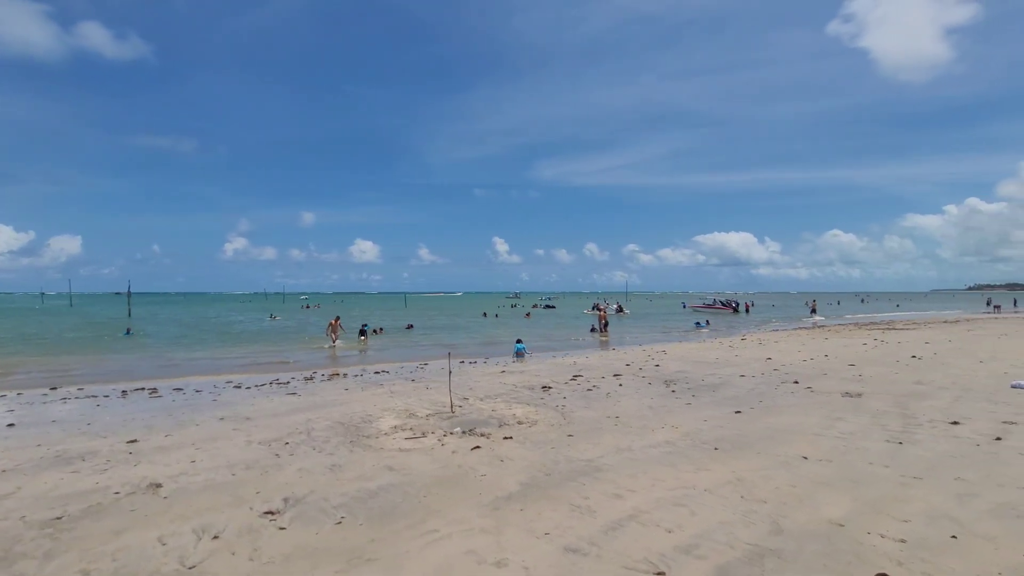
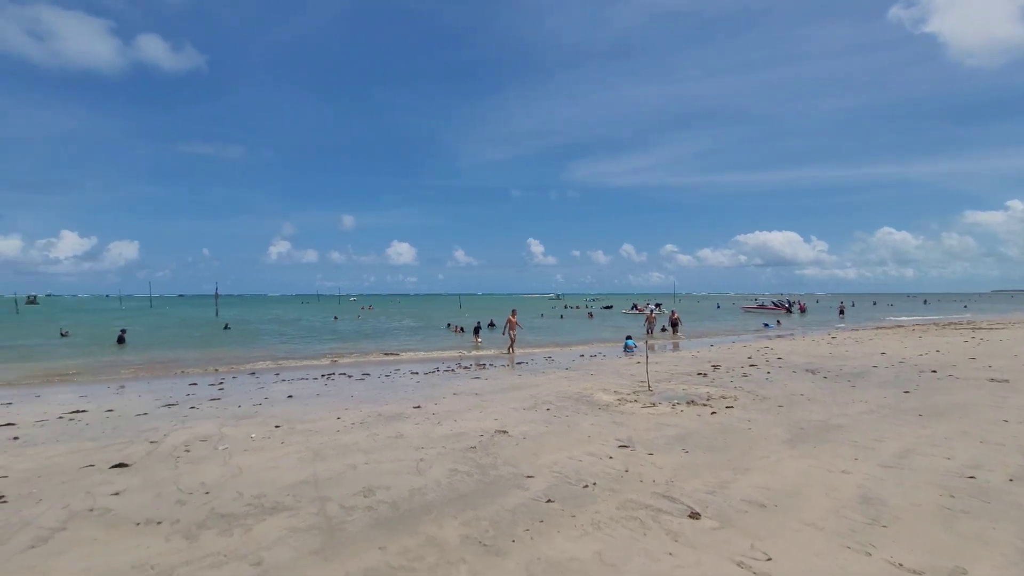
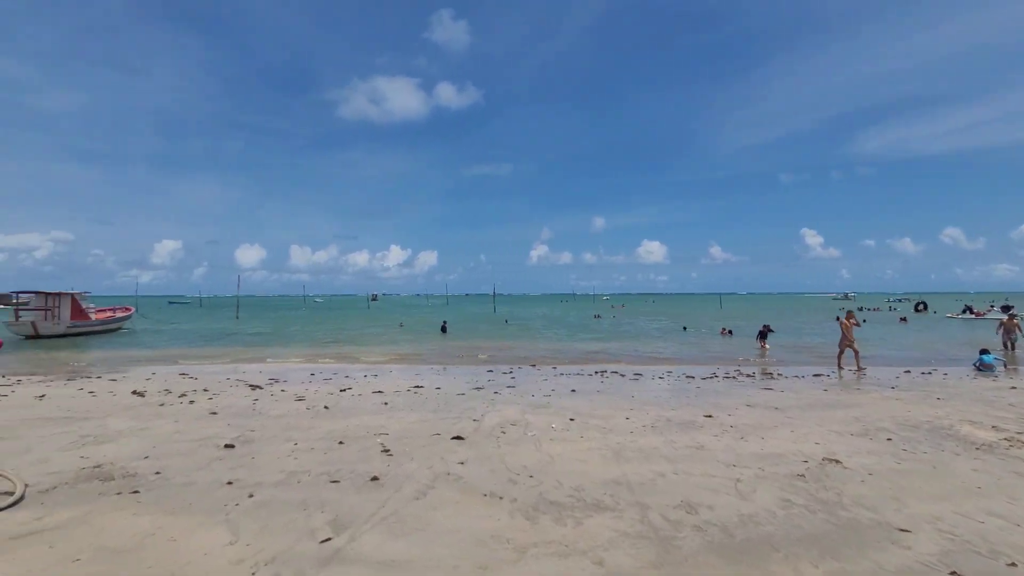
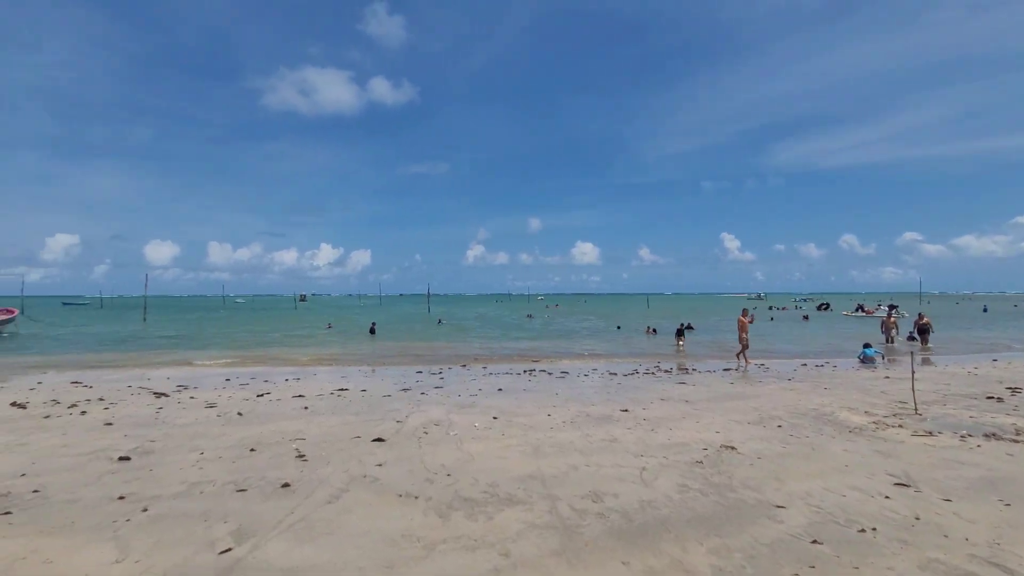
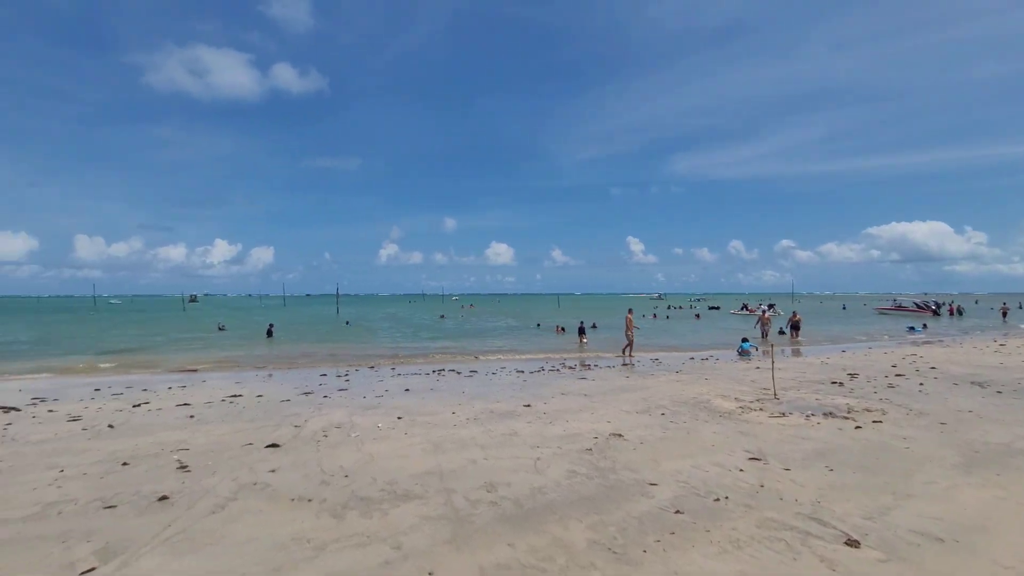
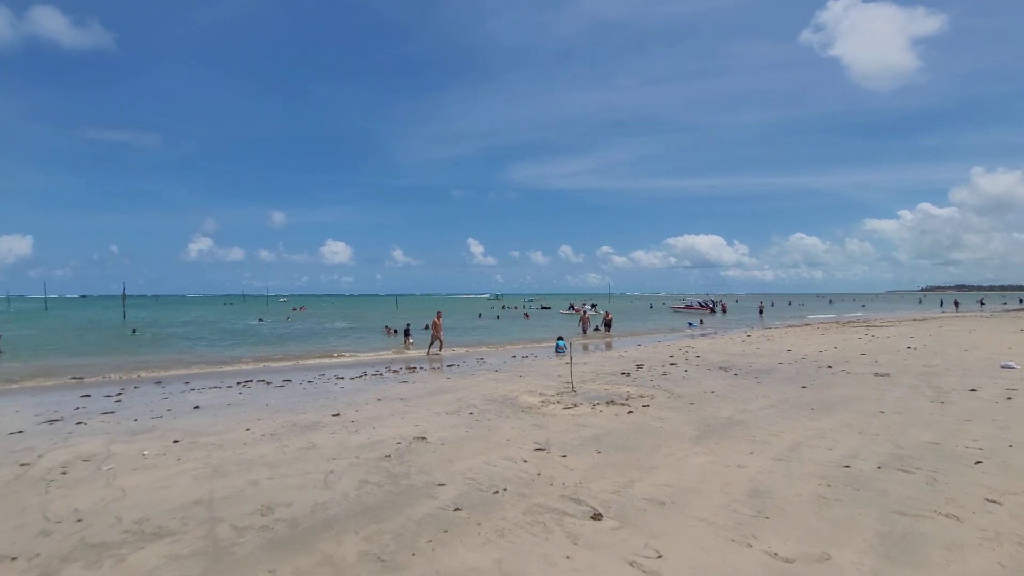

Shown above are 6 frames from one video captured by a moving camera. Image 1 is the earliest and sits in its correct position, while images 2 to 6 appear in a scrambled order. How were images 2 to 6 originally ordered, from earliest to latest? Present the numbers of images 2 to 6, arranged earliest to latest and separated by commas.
6, 2, 5, 4, 3
